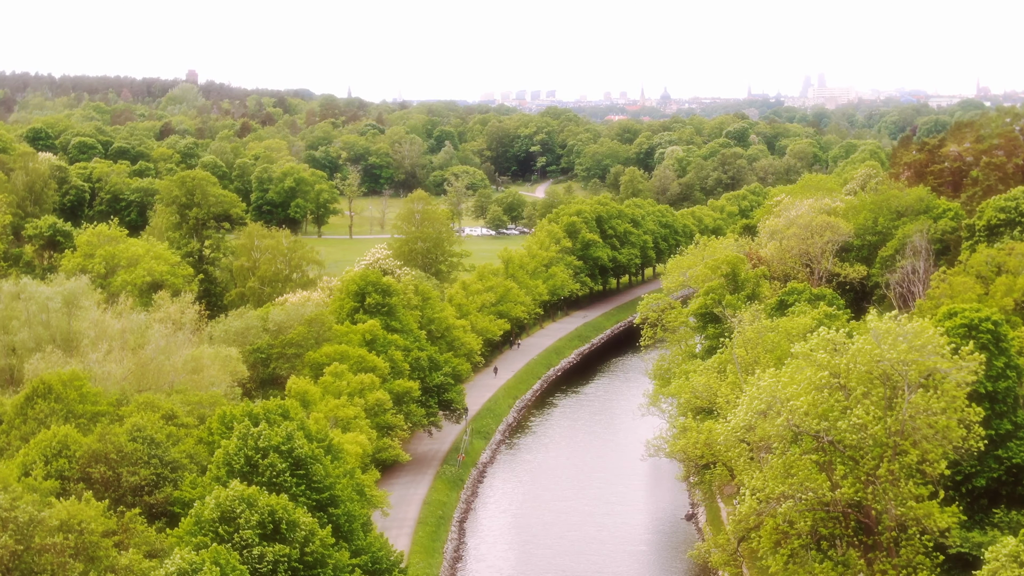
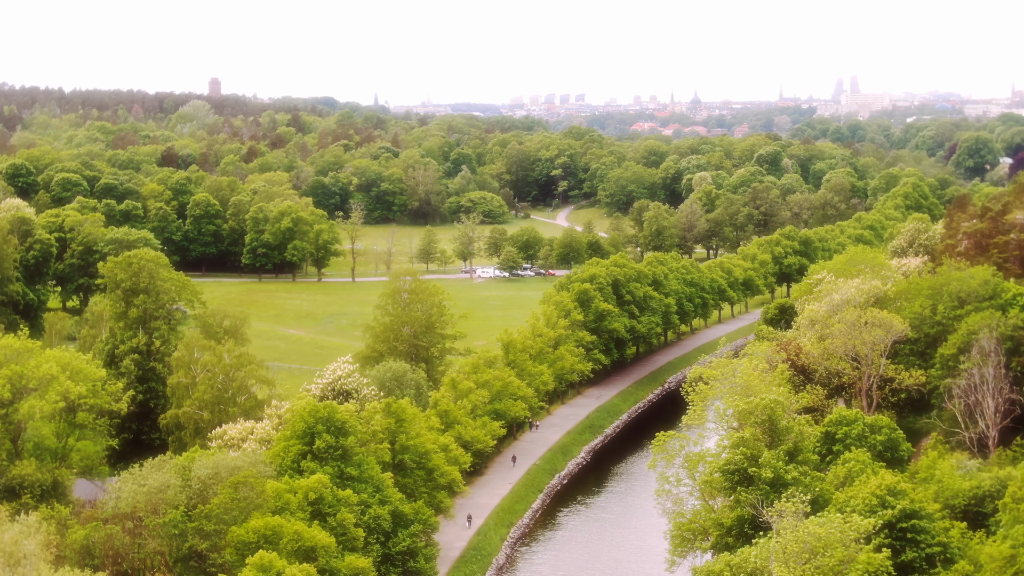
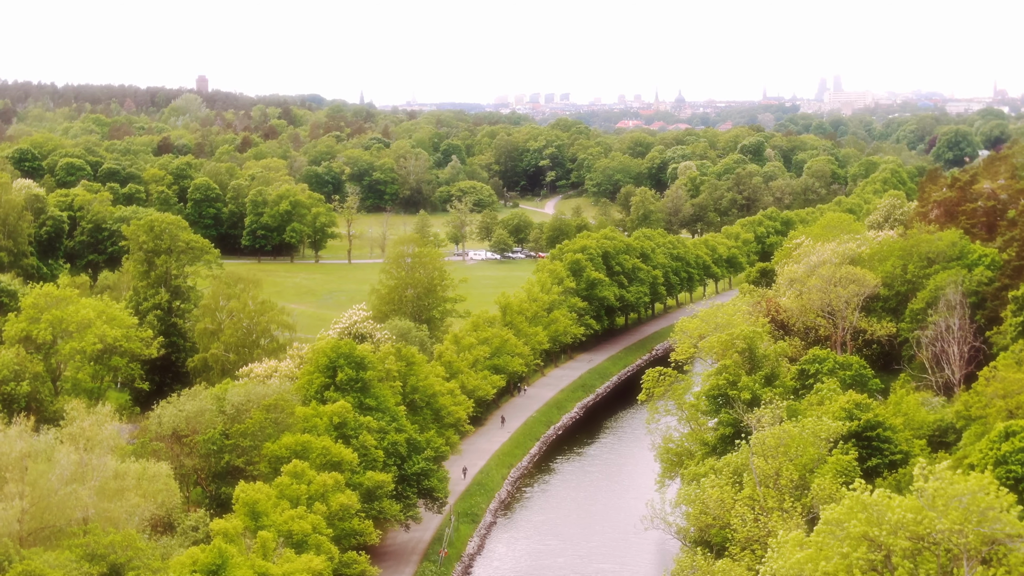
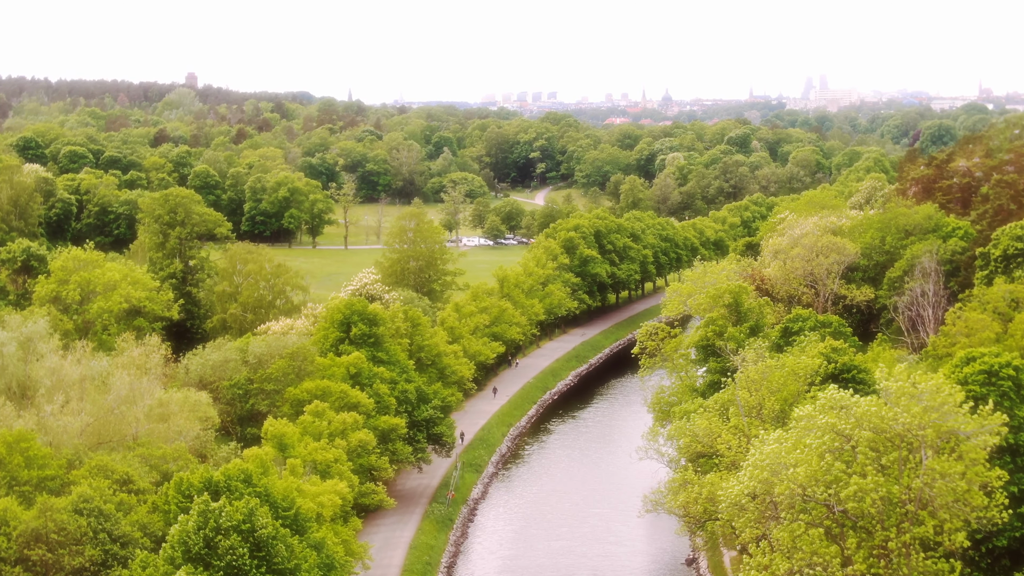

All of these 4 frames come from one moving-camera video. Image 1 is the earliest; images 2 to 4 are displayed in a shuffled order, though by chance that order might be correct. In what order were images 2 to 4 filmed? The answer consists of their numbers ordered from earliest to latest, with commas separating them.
4, 3, 2
